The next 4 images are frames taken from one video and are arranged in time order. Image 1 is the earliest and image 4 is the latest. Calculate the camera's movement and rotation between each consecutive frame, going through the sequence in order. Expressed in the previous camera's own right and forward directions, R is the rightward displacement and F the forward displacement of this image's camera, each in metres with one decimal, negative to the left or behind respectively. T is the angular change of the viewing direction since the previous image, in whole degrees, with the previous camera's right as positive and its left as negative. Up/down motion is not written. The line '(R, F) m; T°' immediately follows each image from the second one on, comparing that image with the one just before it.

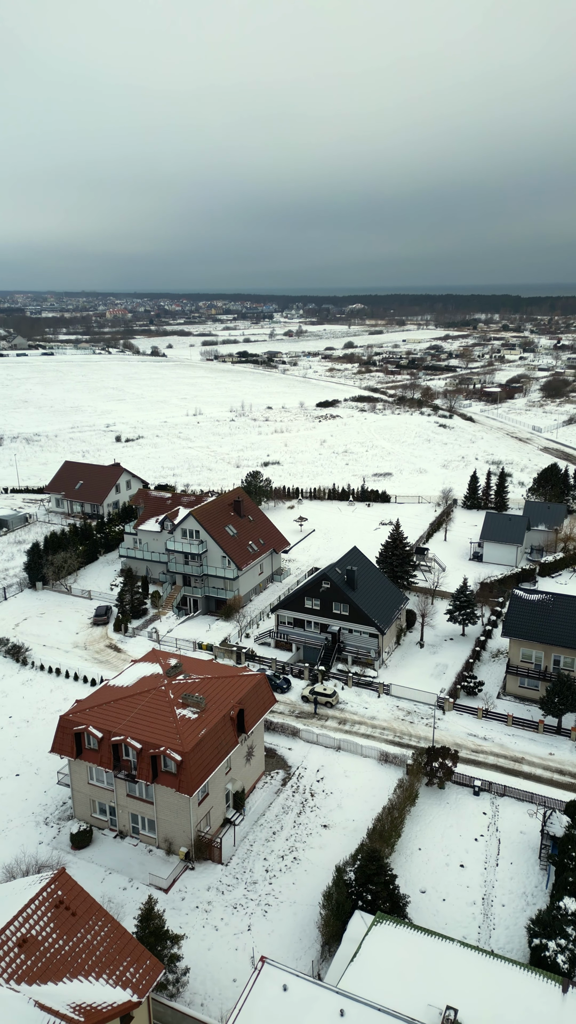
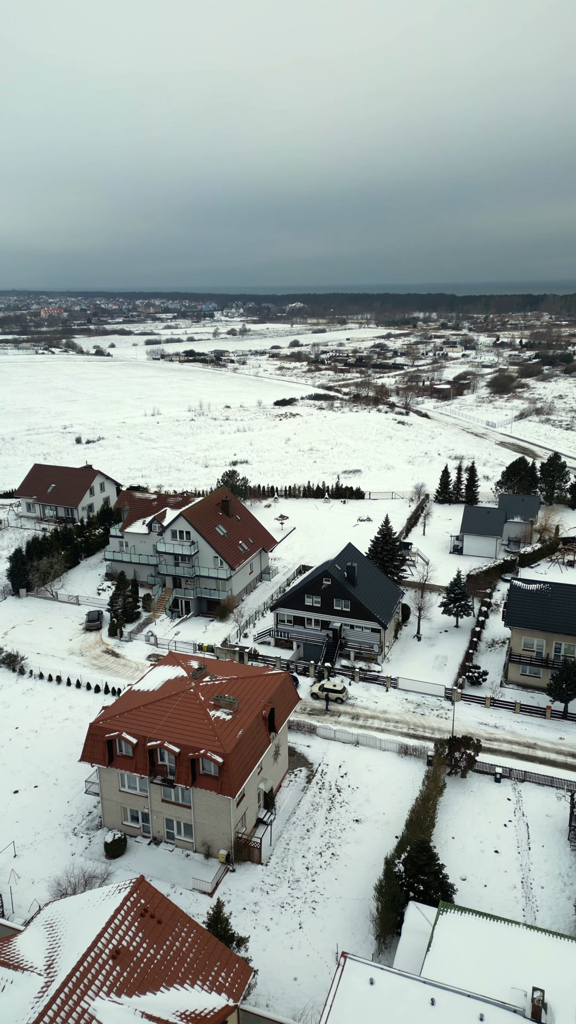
(-2.5, +0.1) m; +4°
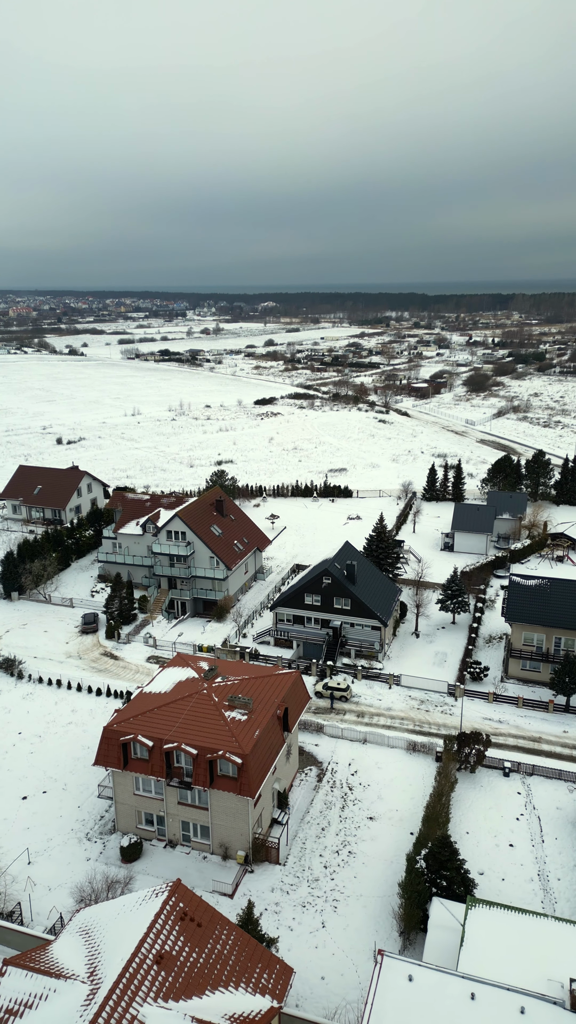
(-1.1, +0.1) m; +2°
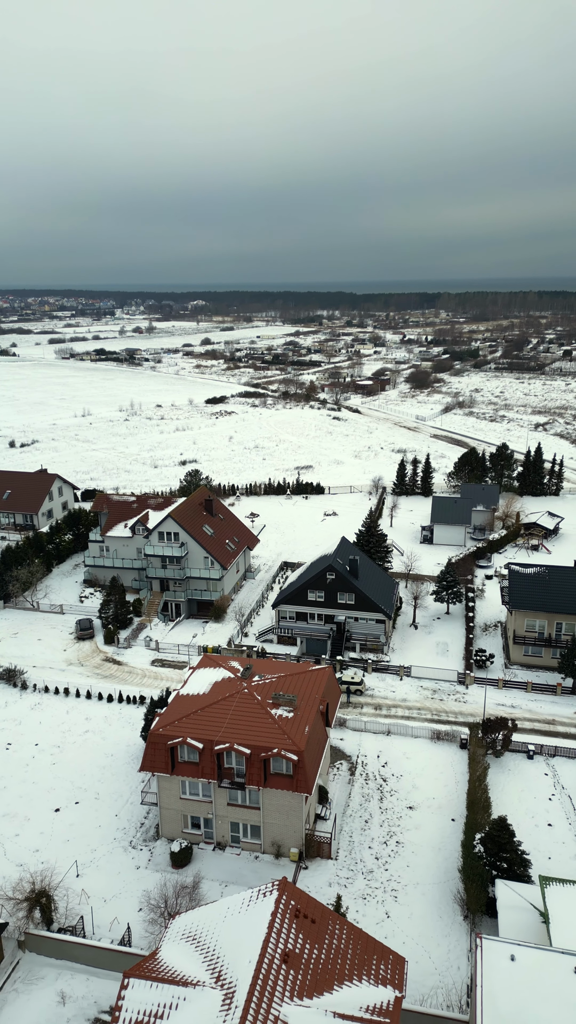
(-3.0, +0.1) m; +5°
